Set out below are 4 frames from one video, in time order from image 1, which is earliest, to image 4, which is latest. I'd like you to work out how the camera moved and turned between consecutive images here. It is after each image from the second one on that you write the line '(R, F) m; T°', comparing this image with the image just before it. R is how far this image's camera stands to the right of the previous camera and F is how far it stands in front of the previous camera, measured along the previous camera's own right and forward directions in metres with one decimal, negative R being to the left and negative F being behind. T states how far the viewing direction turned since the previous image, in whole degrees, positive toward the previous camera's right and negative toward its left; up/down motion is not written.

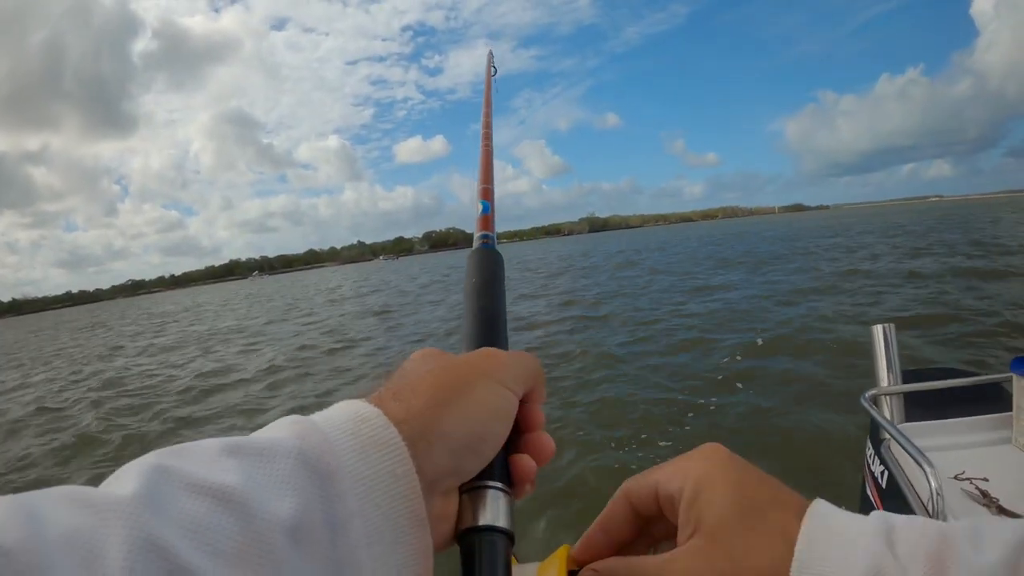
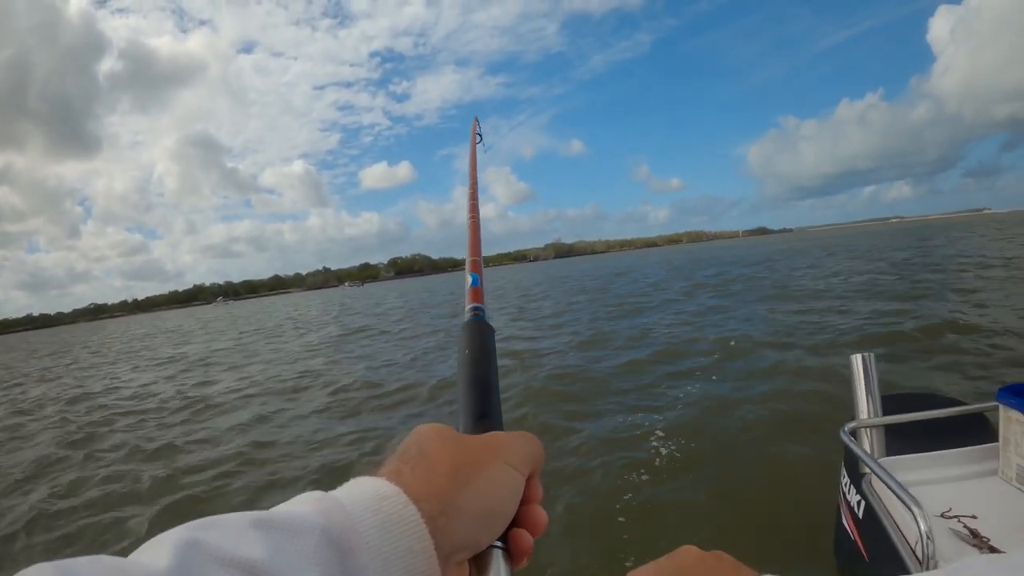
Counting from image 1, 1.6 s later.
(-0.2, +0.1) m; +3°
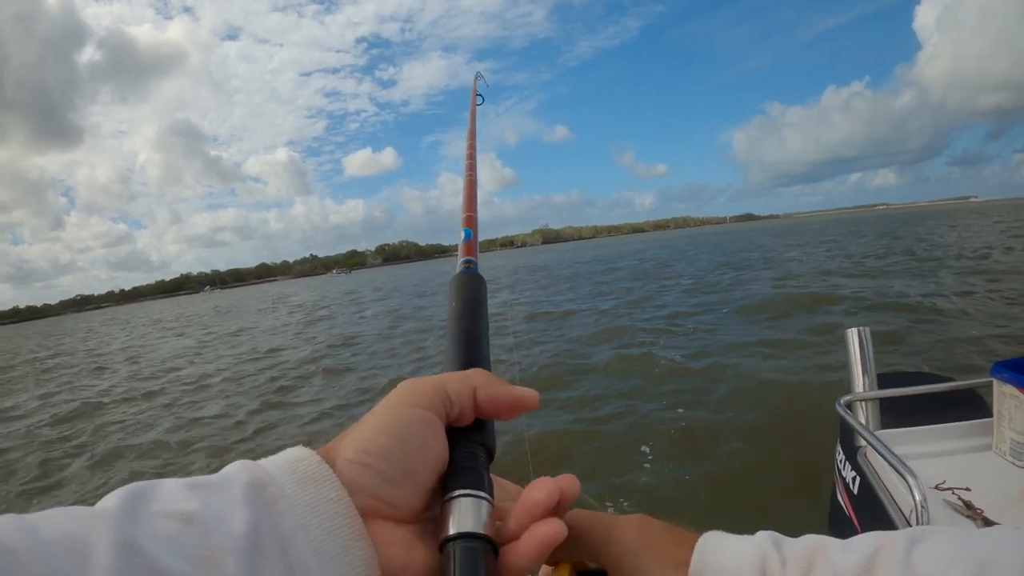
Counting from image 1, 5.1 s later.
(-0.2, 0.0) m; +1°
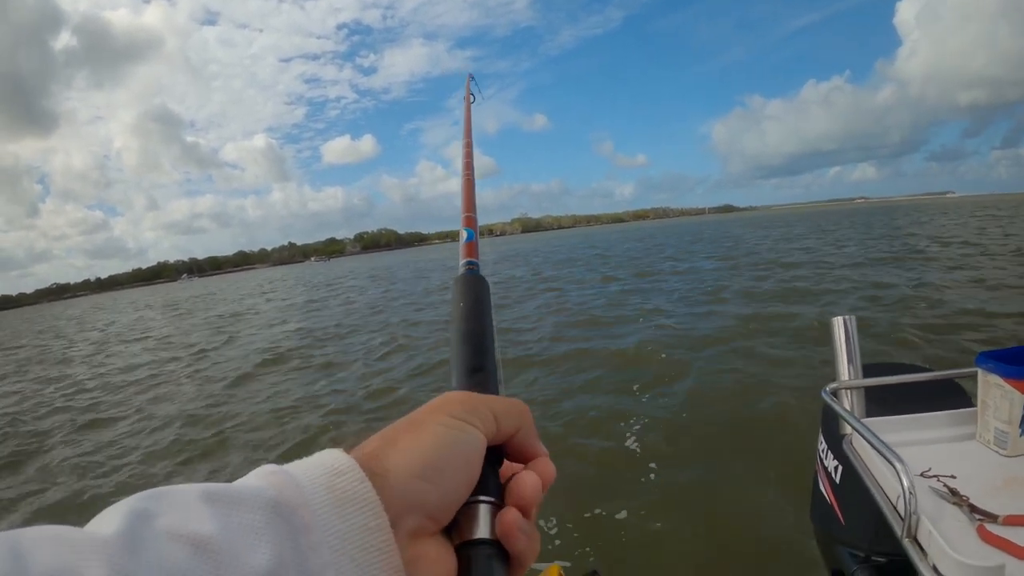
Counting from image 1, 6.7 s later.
(0.0, +0.2) m; +2°
